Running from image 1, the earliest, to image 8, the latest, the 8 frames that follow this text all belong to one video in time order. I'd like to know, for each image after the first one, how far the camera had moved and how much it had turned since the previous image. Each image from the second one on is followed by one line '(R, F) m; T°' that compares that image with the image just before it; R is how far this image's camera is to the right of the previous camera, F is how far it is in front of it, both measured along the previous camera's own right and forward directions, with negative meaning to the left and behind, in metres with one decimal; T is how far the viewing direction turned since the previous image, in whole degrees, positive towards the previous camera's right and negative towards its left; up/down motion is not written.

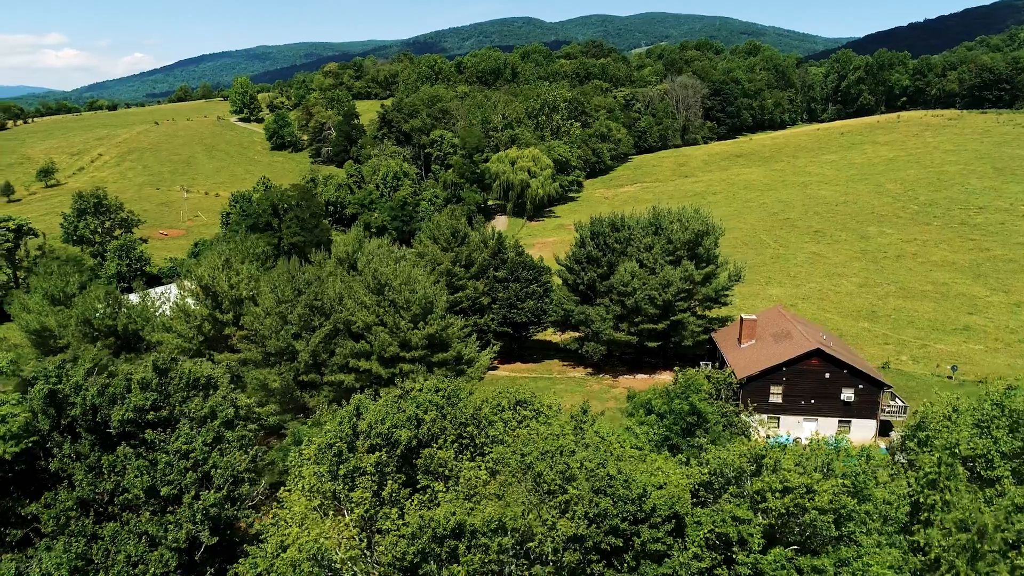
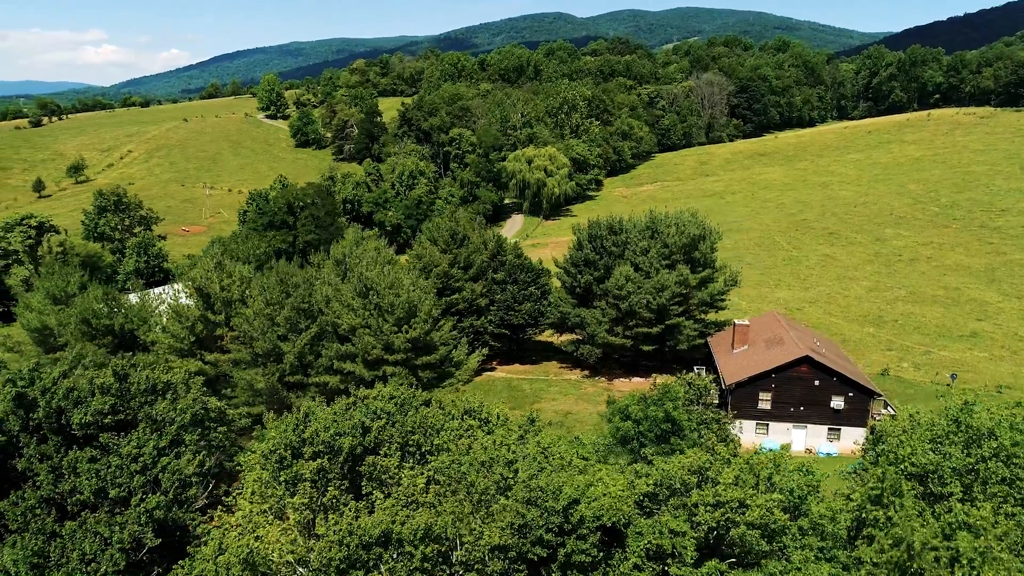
(+1.9, -0.3) m; -2°
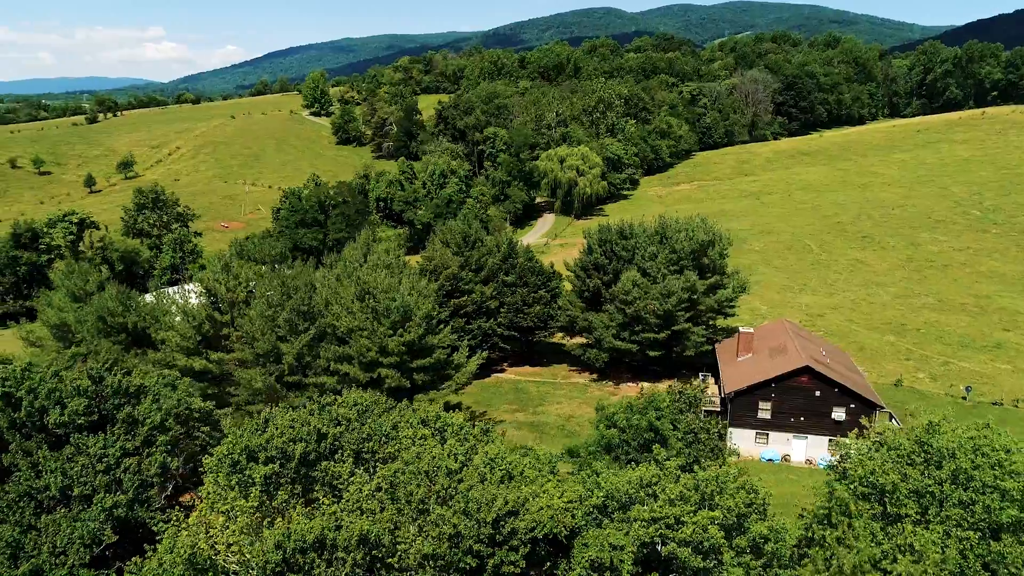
(+2.2, -0.3) m; -3°
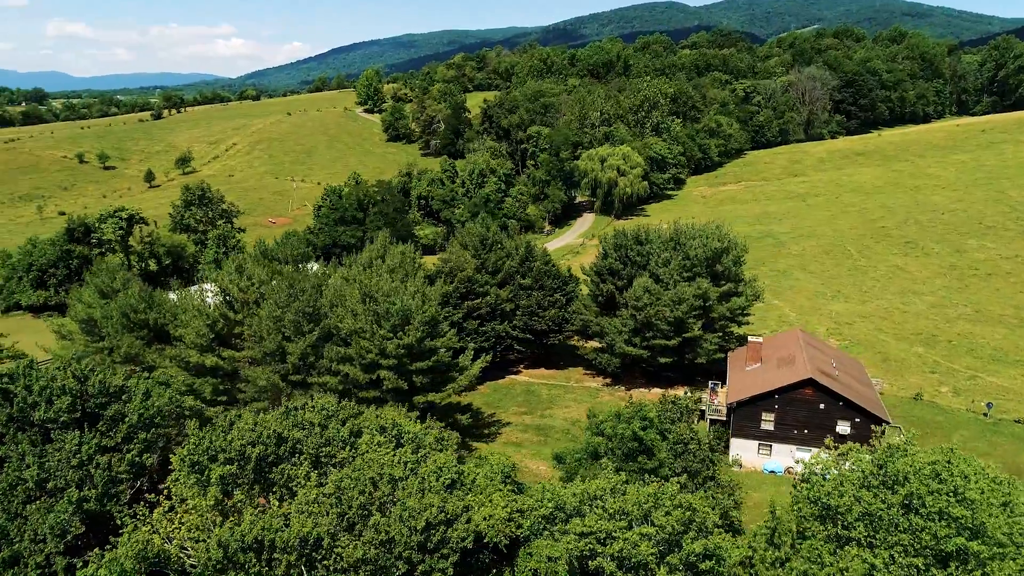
(+2.5, -0.4) m; -4°
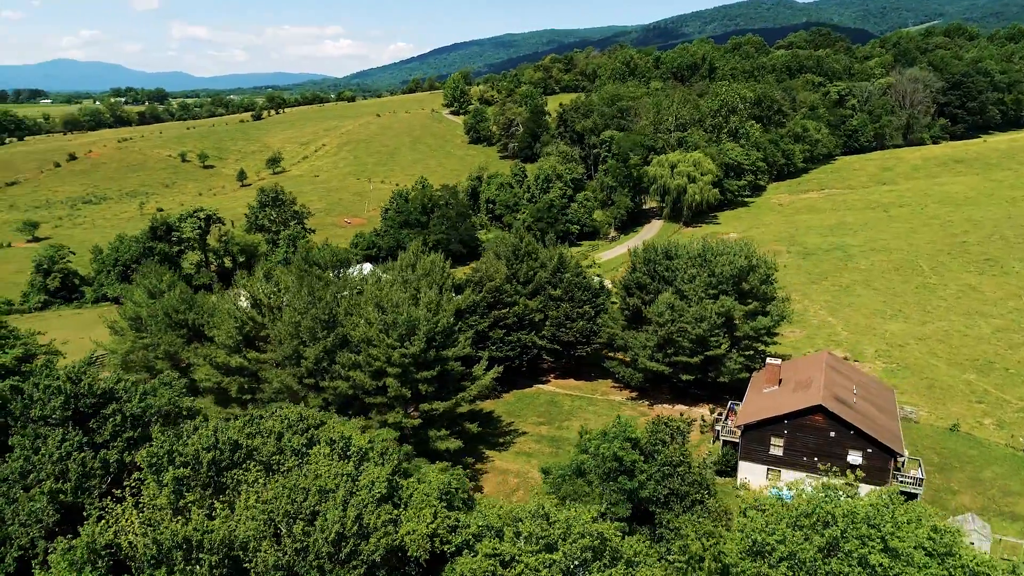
(+3.9, -0.5) m; -7°
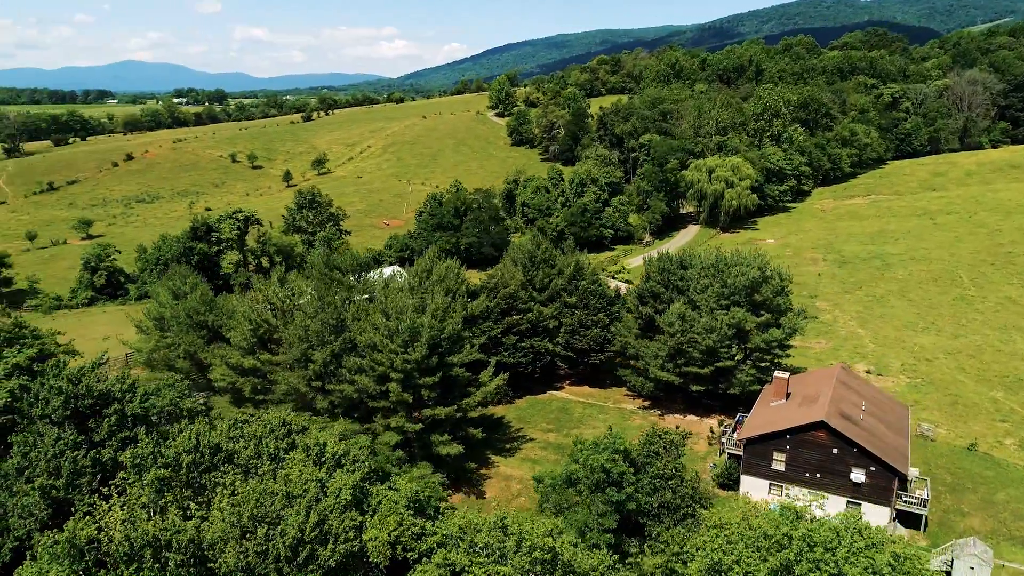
(+2.1, -0.3) m; -4°
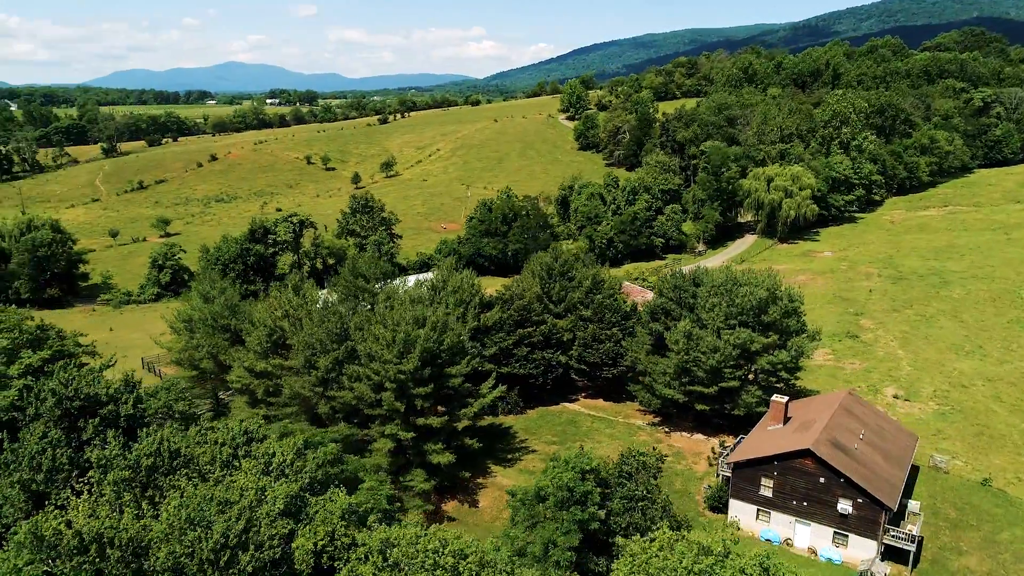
(+4.1, -0.6) m; -6°
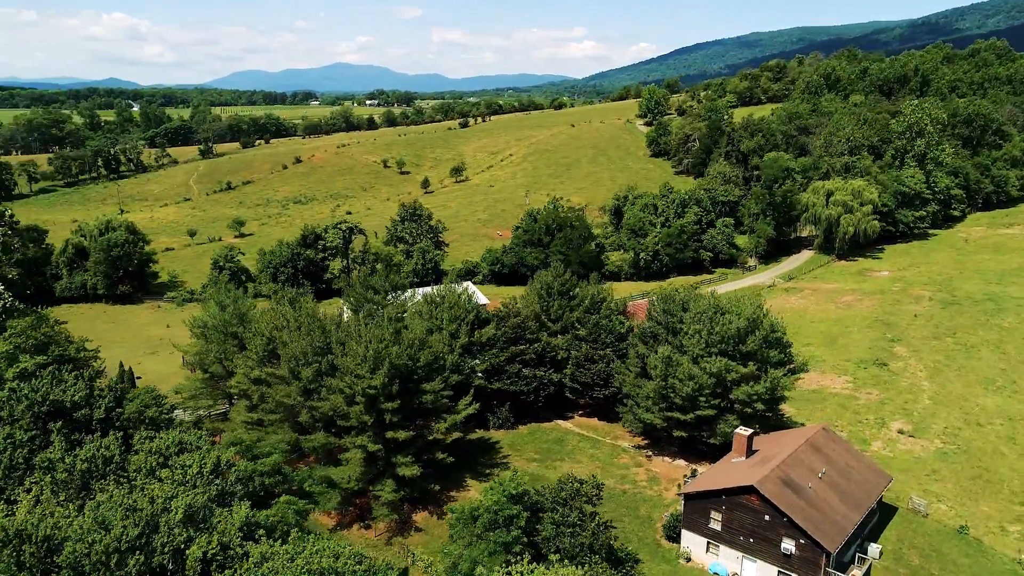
(+6.2, -0.8) m; -7°
